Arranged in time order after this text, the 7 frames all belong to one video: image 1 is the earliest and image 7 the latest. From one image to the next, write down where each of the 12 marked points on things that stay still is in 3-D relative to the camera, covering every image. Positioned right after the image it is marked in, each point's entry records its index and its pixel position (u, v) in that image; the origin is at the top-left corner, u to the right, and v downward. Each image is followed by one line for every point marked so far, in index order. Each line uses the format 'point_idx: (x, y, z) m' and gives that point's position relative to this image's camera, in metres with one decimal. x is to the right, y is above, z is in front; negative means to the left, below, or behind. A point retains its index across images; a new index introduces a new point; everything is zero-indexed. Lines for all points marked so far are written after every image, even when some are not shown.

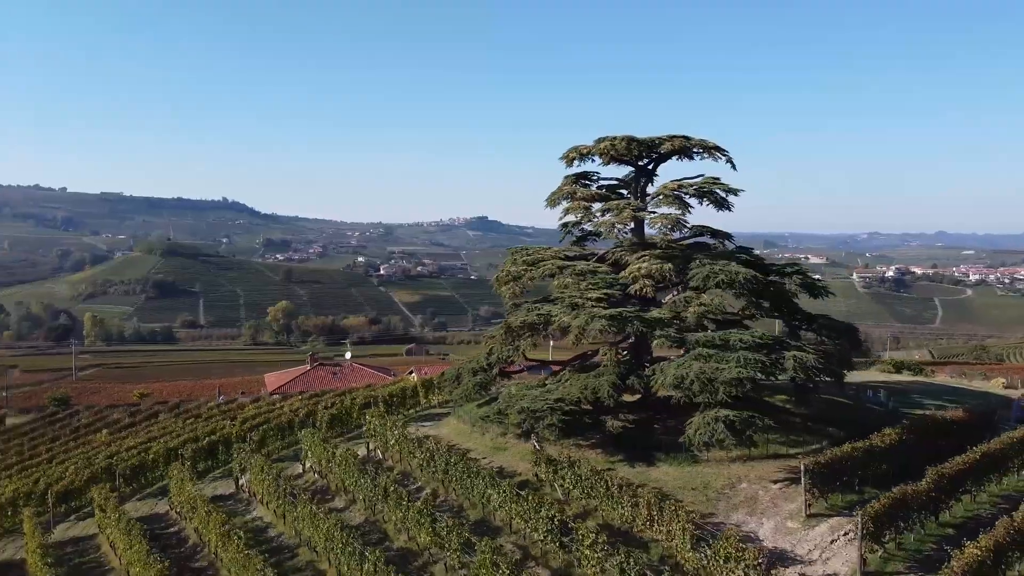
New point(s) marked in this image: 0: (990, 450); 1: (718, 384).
0: (+9.1, -3.2, +13.2) m
1: (+4.0, -1.9, +13.2) m
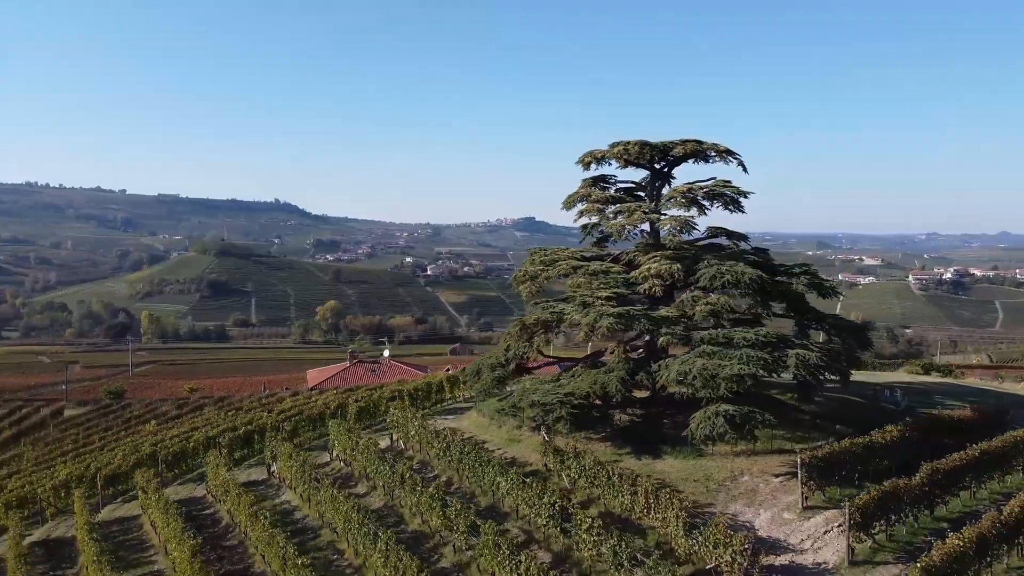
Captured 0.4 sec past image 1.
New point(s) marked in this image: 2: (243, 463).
0: (+9.2, -3.2, +13.3) m
1: (+4.2, -1.9, +13.6) m
2: (-7.6, -5.0, +19.6) m
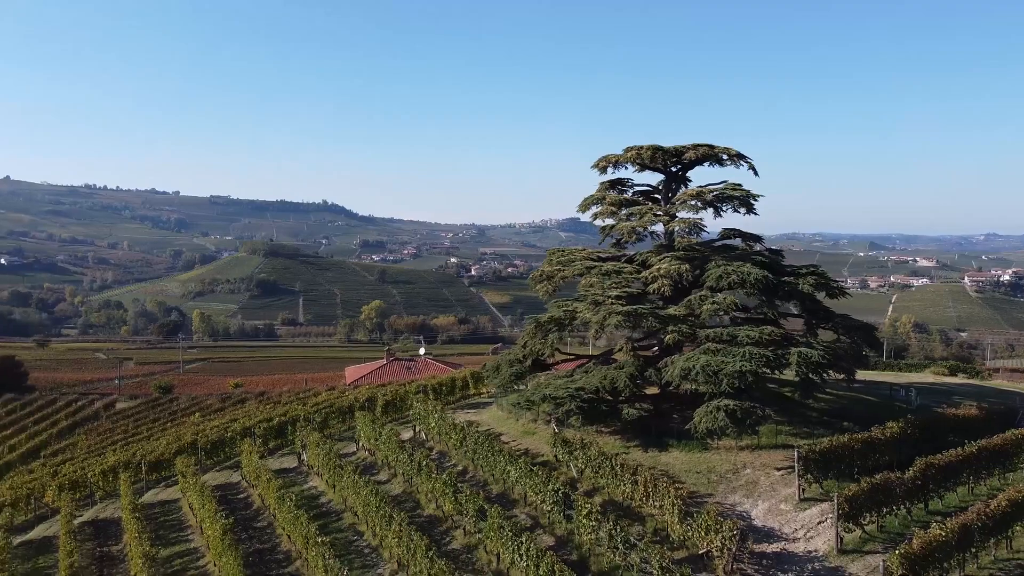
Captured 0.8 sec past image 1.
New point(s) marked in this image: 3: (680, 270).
0: (+9.4, -3.2, +13.5) m
1: (+4.4, -1.8, +14.1) m
2: (-7.1, -5.0, +20.8) m
3: (+3.9, +0.3, +15.6) m
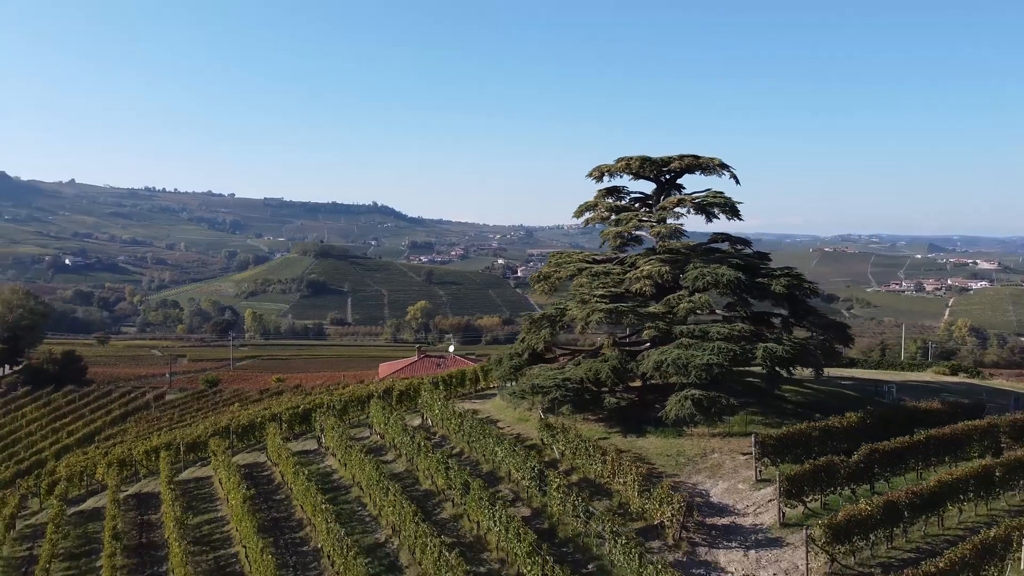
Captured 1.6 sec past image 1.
0: (+9.0, -3.1, +14.4) m
1: (+4.0, -1.8, +15.4) m
2: (-7.0, -4.9, +22.7) m
3: (+3.6, +0.4, +16.9) m
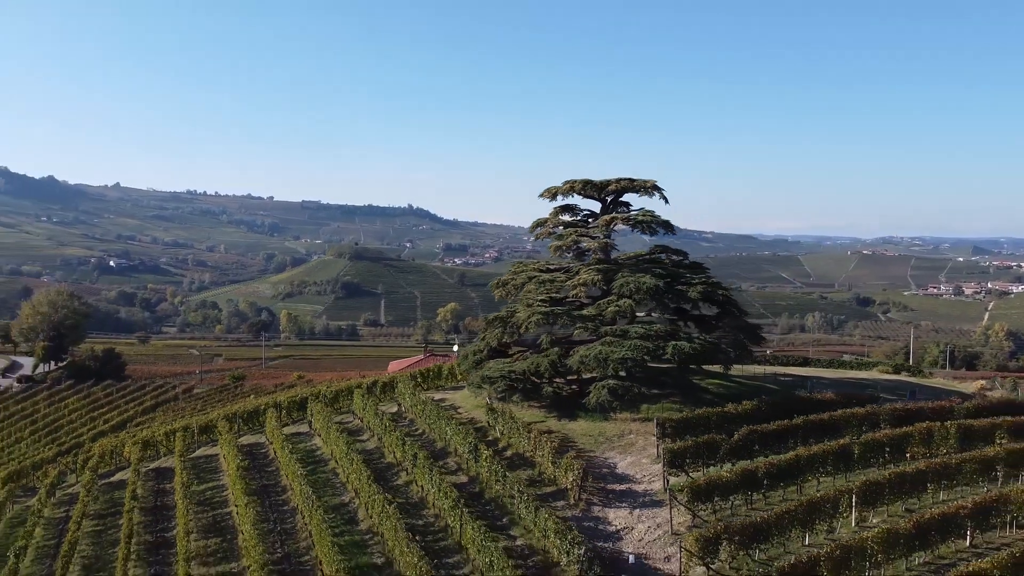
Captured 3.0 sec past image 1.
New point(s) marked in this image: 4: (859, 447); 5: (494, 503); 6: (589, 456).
0: (+7.5, -3.3, +16.9) m
1: (+2.6, -2.0, +18.1) m
2: (-8.1, -5.1, +25.9) m
3: (+2.3, +0.2, +19.6) m
4: (+8.0, -3.7, +15.7) m
5: (-0.4, -5.0, +15.7) m
6: (+1.9, -4.2, +17.0) m
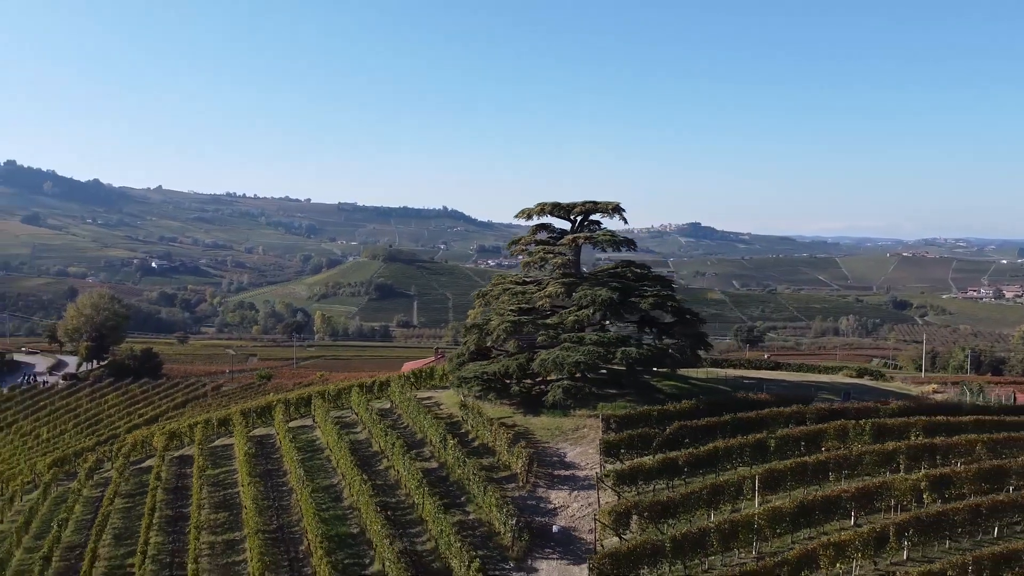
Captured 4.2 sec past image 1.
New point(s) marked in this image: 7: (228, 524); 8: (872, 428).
0: (+6.4, -3.6, +19.1) m
1: (+1.6, -2.3, +20.5) m
2: (-8.7, -5.4, +28.9) m
3: (+1.3, -0.1, +22.1) m
4: (+6.9, -4.0, +17.9) m
5: (-1.5, -5.3, +18.3) m
6: (+0.9, -4.5, +19.5) m
7: (-8.0, -6.7, +19.2) m
8: (+9.9, -3.9, +18.8) m
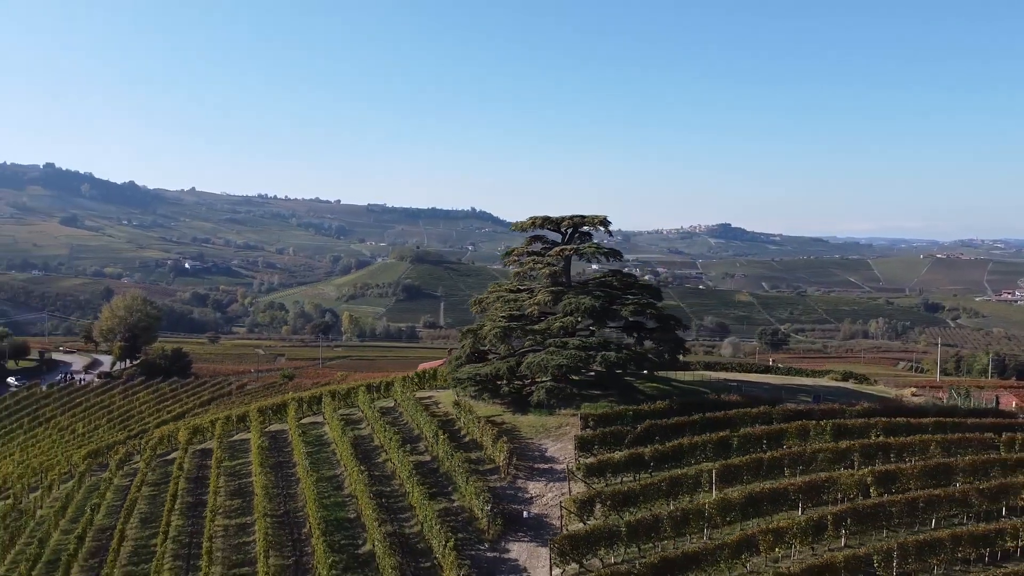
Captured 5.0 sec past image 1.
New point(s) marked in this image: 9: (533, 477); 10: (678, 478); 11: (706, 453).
0: (+6.0, -3.9, +20.6) m
1: (+1.2, -2.6, +22.2) m
2: (-8.8, -5.7, +30.9) m
3: (+1.0, -0.4, +23.8) m
4: (+6.4, -4.3, +19.4) m
5: (-2.0, -5.5, +20.1) m
6: (+0.4, -4.8, +21.2) m
7: (-8.5, -6.9, +21.2) m
8: (+9.5, -4.1, +20.1) m
9: (+0.6, -5.4, +19.2) m
10: (+4.3, -4.9, +17.4) m
11: (+5.4, -4.6, +19.1) m
